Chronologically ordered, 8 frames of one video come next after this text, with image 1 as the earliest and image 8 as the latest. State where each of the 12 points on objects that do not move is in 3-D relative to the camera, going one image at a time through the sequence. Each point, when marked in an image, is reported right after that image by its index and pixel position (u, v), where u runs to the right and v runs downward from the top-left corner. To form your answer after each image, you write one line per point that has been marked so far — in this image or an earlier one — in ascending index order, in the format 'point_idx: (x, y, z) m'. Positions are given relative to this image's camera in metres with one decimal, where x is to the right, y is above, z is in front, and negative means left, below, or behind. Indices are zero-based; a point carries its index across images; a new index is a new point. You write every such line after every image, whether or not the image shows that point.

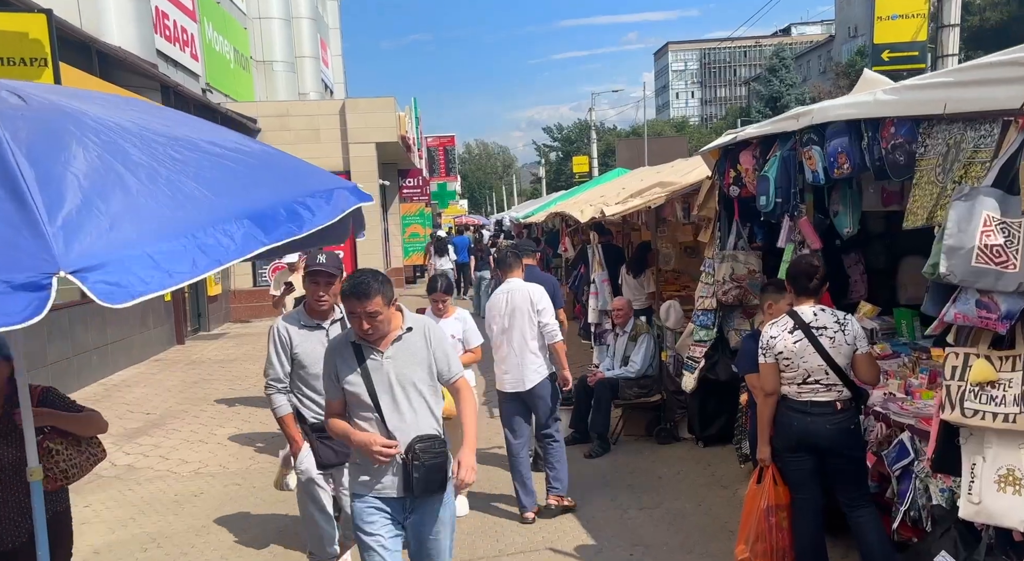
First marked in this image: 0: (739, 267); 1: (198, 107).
0: (+1.7, +0.1, +6.2) m
1: (-5.5, +3.0, +14.2) m
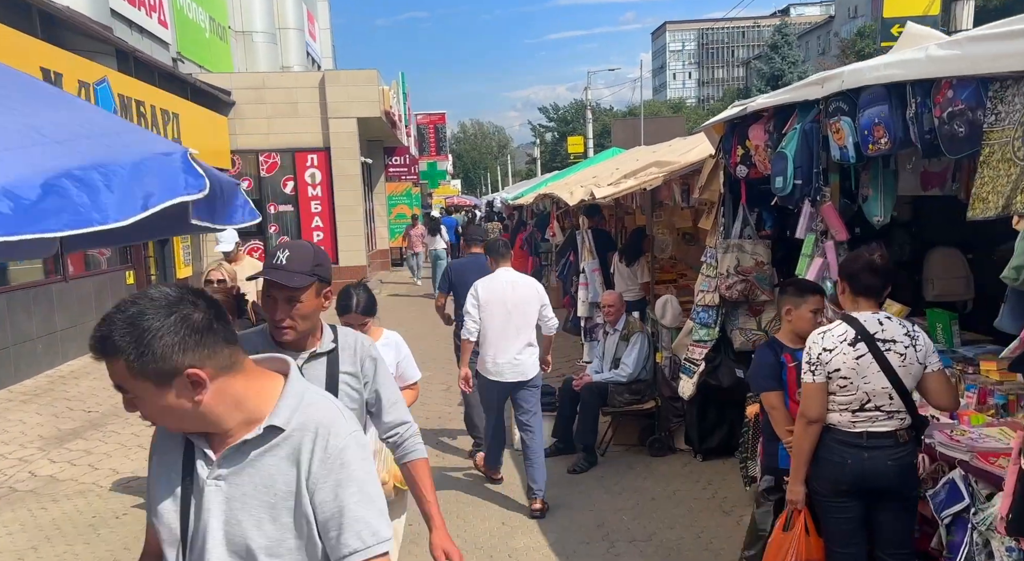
0: (+1.5, +0.1, +5.4) m
1: (-5.7, +3.3, +13.3) m
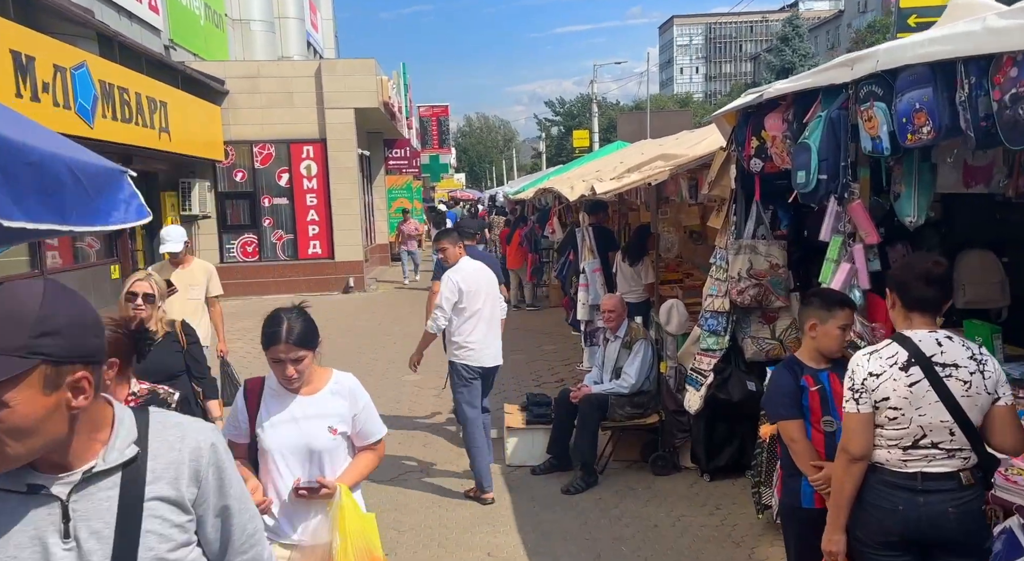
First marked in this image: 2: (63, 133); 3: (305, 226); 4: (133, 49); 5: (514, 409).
0: (+1.5, +0.1, +5.0) m
1: (-5.7, +3.4, +12.9) m
2: (-5.0, +1.6, +9.0) m
3: (-4.1, +1.1, +16.2) m
4: (-5.4, +3.3, +11.7) m
5: (0.0, -0.9, +6.0) m
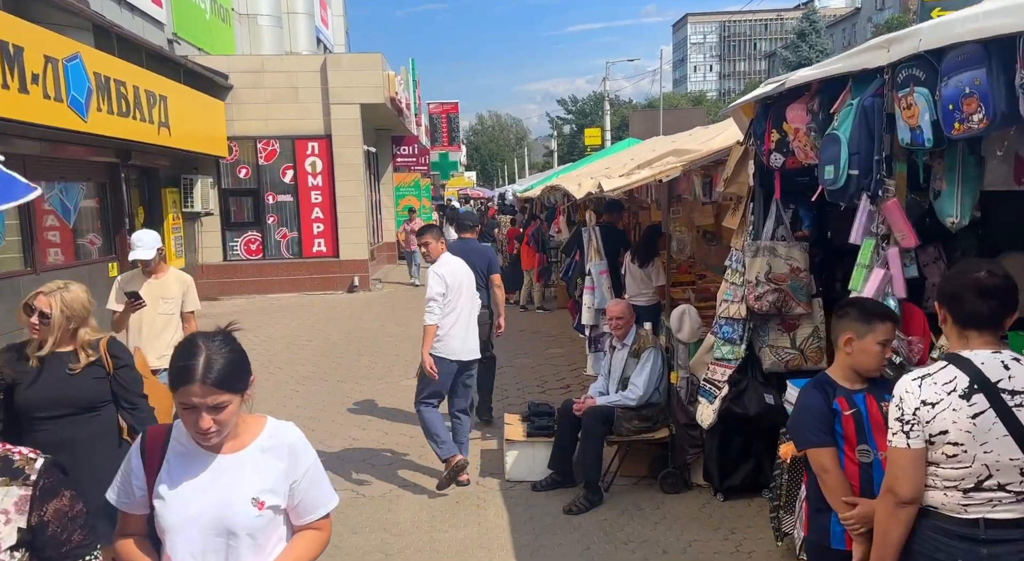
0: (+1.5, +0.1, +4.6) m
1: (-5.5, +3.4, +12.6) m
2: (-4.9, +1.7, +8.7) m
3: (-3.9, +1.1, +15.9) m
4: (-5.3, +3.3, +11.4) m
5: (0.0, -1.0, +5.6) m
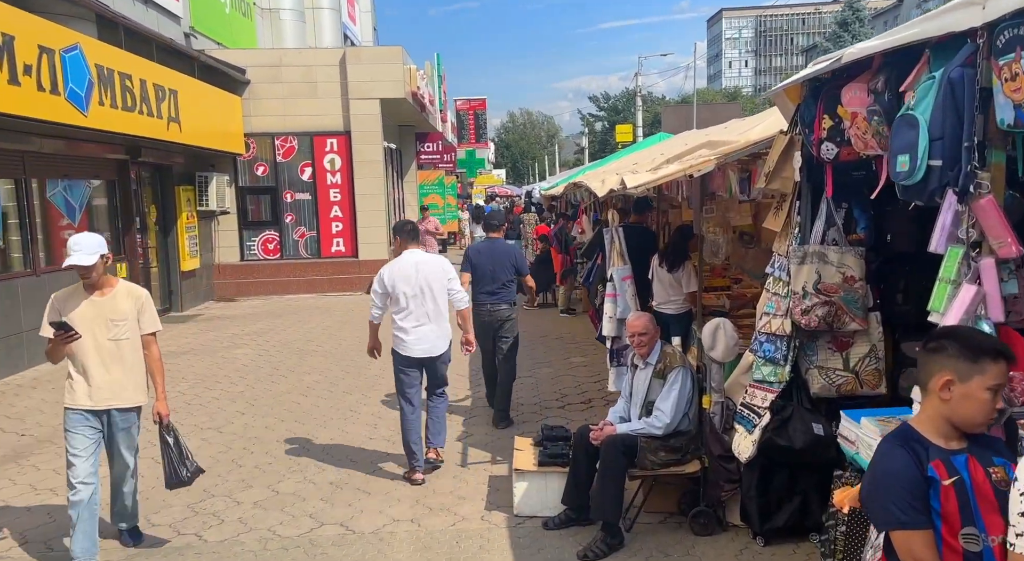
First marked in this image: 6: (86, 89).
0: (+1.5, 0.0, +3.9) m
1: (-5.2, +3.4, +12.2) m
2: (-4.7, +1.6, +8.3) m
3: (-3.5, +1.1, +15.4) m
4: (-5.0, +3.3, +11.0) m
5: (+0.1, -1.0, +5.0) m
6: (-4.7, +2.1, +9.0) m
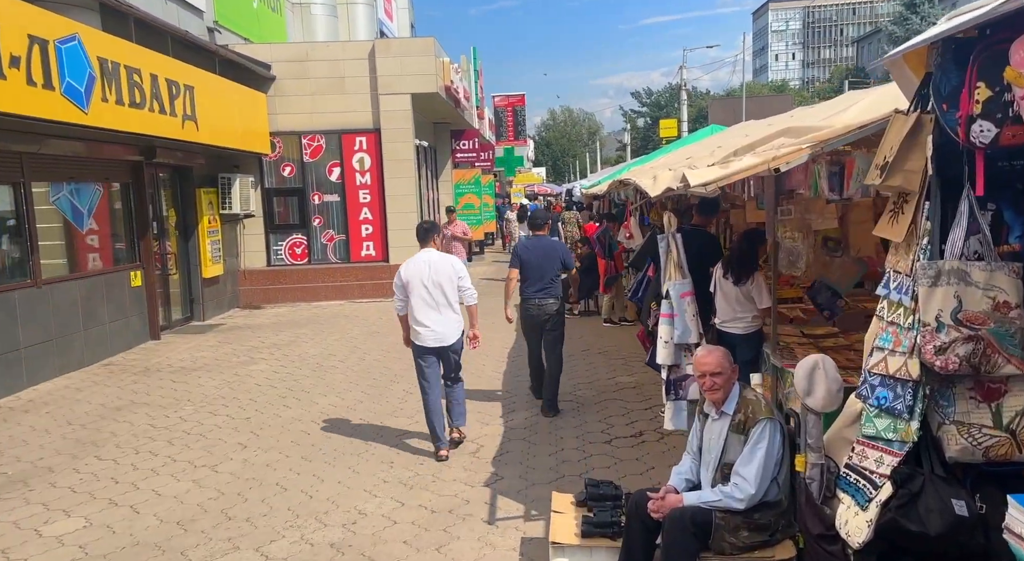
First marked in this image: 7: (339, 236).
0: (+1.6, -0.1, +2.9) m
1: (-4.7, +3.3, +11.5) m
2: (-4.4, +1.5, +7.6) m
3: (-2.8, +1.0, +14.6) m
4: (-4.5, +3.2, +10.3) m
5: (+0.3, -1.1, +4.0) m
6: (-4.3, +2.0, +8.3) m
7: (-3.1, +0.8, +14.7) m
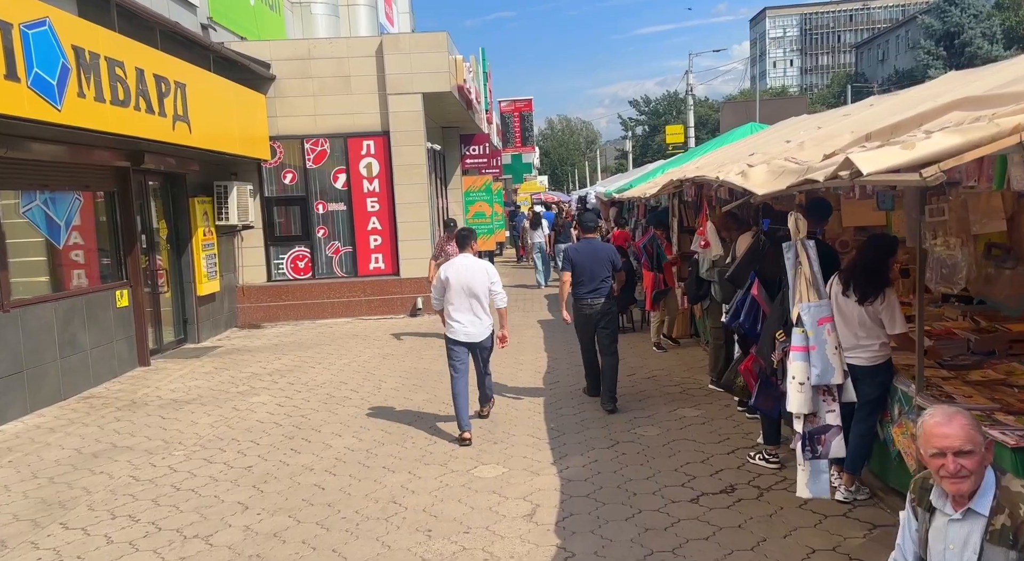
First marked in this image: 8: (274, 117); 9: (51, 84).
0: (+2.0, -0.1, +1.8) m
1: (-4.3, +3.1, +10.4) m
2: (-4.0, +1.3, +6.5) m
3: (-2.4, +0.7, +13.5) m
4: (-4.2, +3.0, +9.2) m
5: (+0.7, -1.2, +2.9) m
6: (-4.0, +1.8, +7.2) m
7: (-2.8, +0.5, +13.6) m
8: (-3.9, +2.7, +13.3) m
9: (-4.0, +1.7, +7.0) m
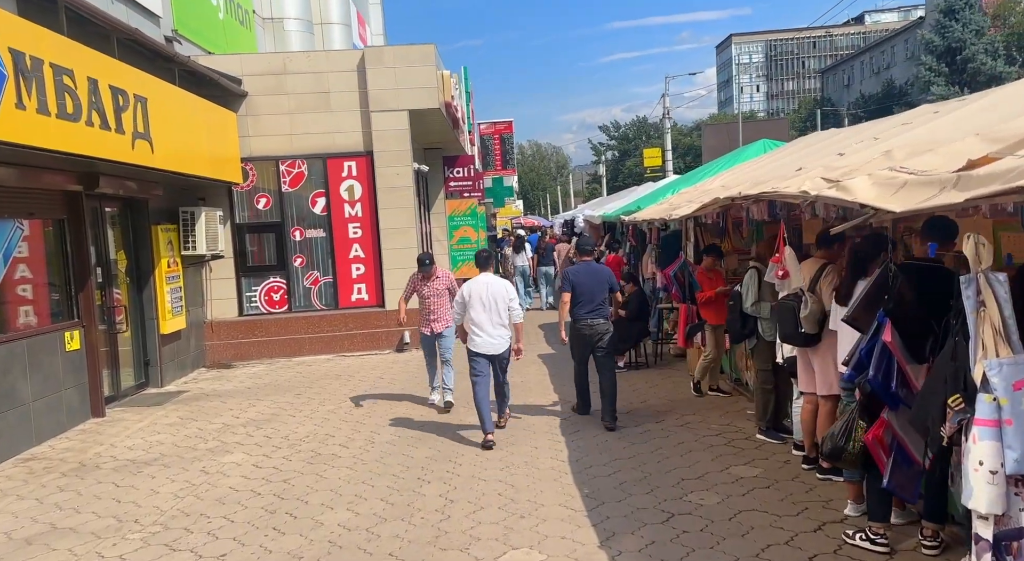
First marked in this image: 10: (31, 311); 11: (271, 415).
0: (+2.4, -0.2, +0.8) m
1: (-4.3, +2.6, +9.3) m
2: (-3.8, +1.0, +5.3) m
3: (-2.5, +0.2, +12.4) m
4: (-4.2, +2.6, +8.1) m
5: (+1.0, -1.3, +1.8) m
6: (-3.8, +1.5, +6.0) m
7: (-2.8, 0.0, +12.4) m
8: (-4.0, +2.2, +12.2) m
9: (-3.8, +1.4, +5.9) m
10: (-4.7, -0.3, +7.9) m
11: (-2.5, -1.4, +8.7) m
